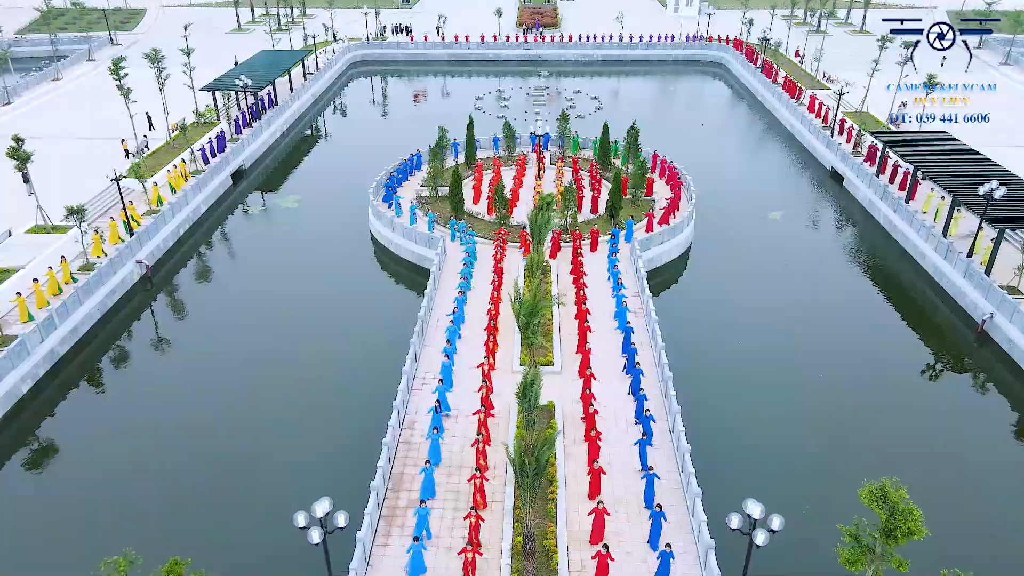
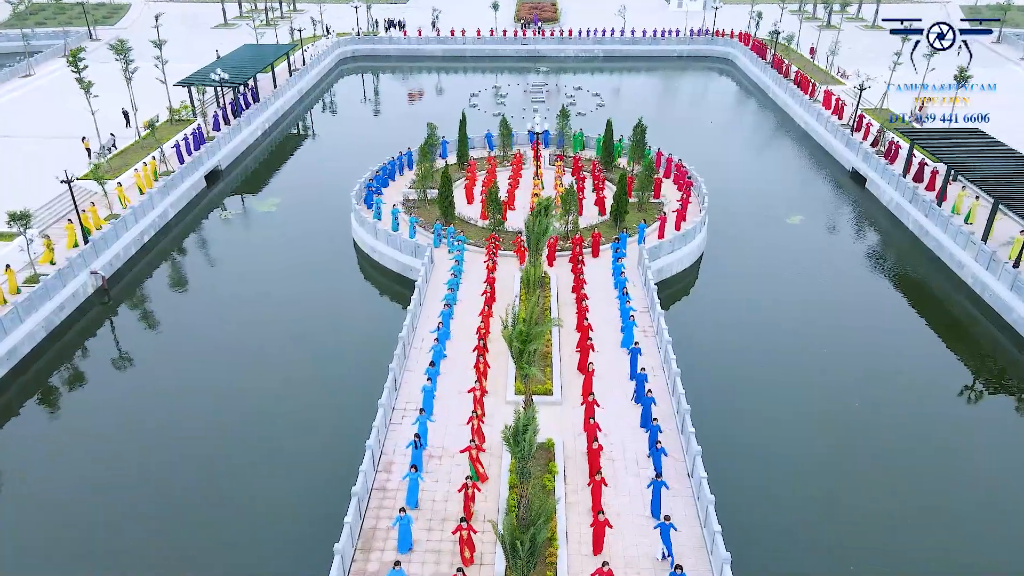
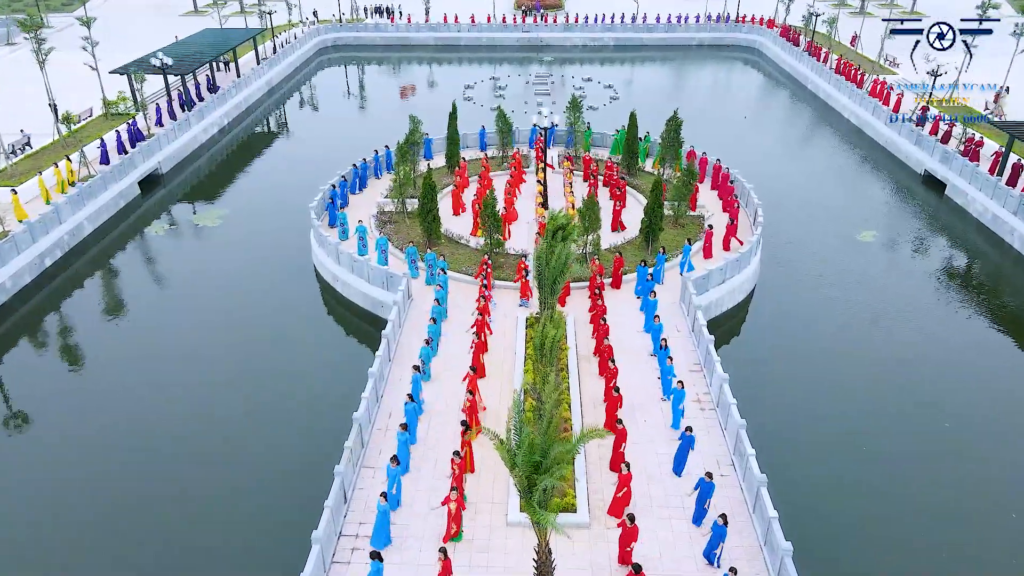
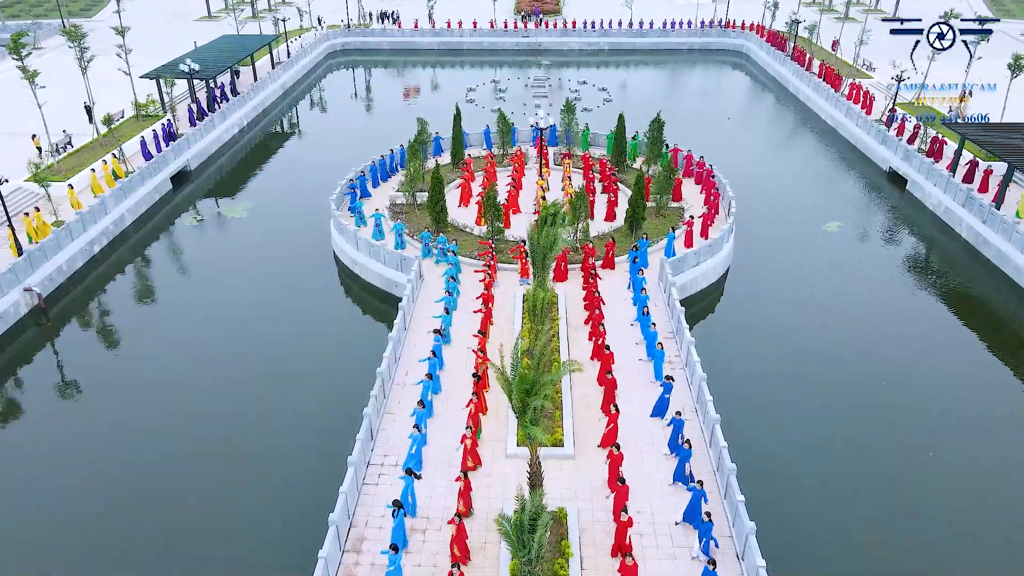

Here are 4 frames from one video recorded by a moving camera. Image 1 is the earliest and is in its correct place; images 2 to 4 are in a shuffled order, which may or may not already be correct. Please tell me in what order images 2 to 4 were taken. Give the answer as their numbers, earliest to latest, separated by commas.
2, 4, 3
